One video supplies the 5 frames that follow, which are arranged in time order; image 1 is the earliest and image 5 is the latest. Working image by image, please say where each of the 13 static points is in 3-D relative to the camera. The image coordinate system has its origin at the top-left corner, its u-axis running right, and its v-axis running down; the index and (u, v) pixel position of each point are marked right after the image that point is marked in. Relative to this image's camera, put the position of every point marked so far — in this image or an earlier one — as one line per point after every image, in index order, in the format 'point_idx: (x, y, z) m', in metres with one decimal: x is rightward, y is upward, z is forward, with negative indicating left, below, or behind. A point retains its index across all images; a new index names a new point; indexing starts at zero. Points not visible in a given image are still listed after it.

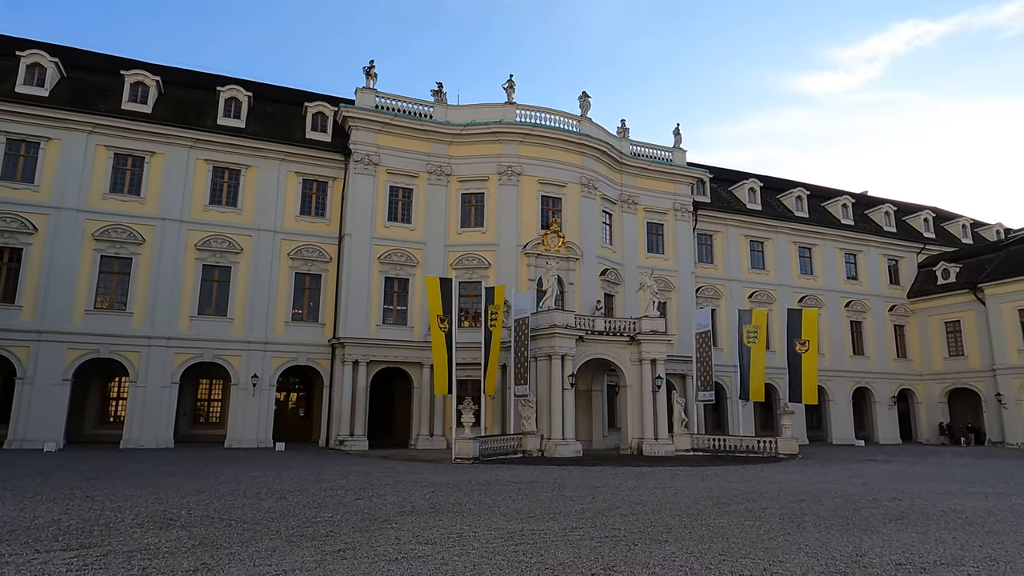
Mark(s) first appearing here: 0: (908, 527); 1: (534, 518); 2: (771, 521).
0: (+5.3, -3.2, +8.9) m
1: (+0.3, -3.2, +9.1) m
2: (+3.5, -3.2, +9.0) m
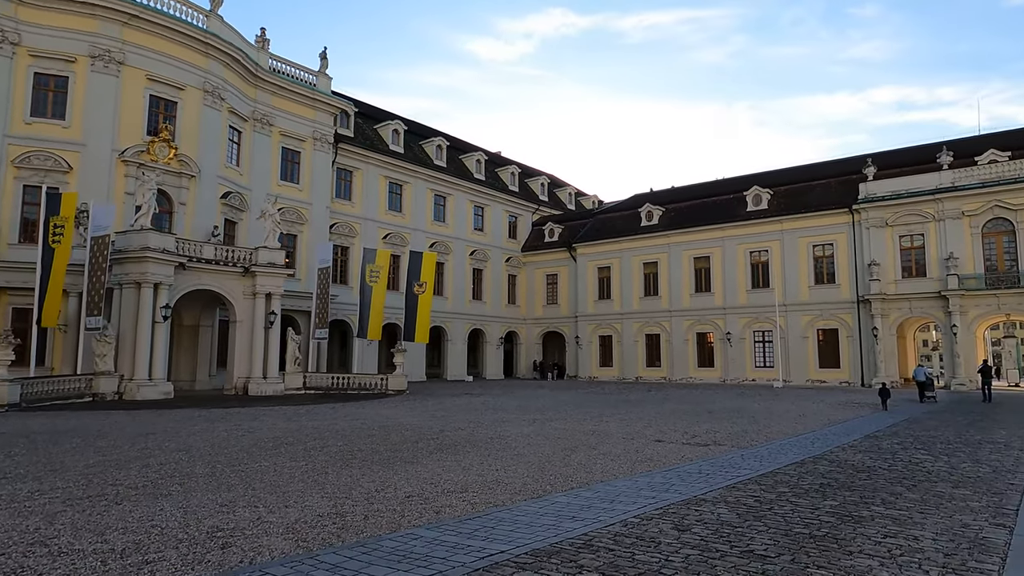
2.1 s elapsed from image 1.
0: (-0.9, -2.3, +9.3) m
1: (-5.3, -2.0, +7.0) m
2: (-2.5, -2.2, +8.5) m
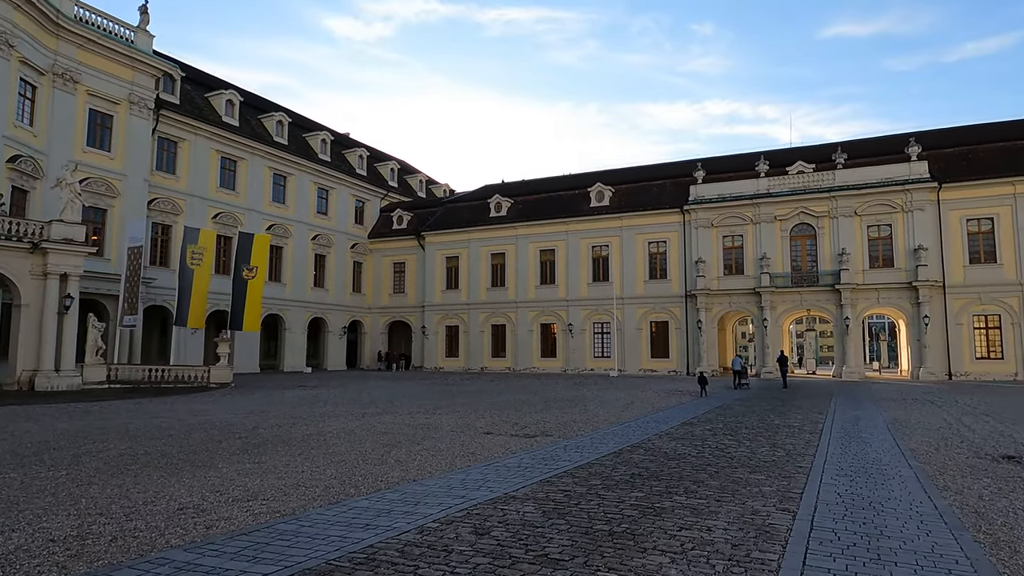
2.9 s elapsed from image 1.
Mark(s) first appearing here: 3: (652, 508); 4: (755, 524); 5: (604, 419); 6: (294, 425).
0: (-3.3, -2.1, +8.3) m
1: (-7.1, -1.8, +5.2) m
2: (-4.7, -2.0, +7.3) m
3: (+1.2, -1.8, +5.5) m
4: (+1.8, -1.8, +5.0) m
5: (+1.8, -2.6, +13.2) m
6: (-3.8, -2.4, +11.6) m
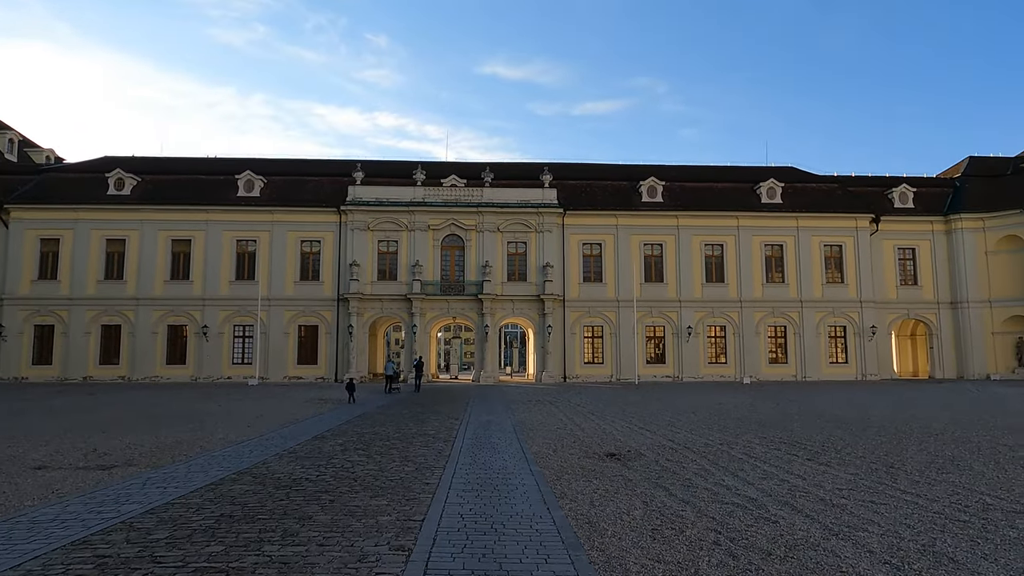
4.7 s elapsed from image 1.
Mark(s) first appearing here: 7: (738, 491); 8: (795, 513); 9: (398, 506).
0: (-7.0, -1.8, +4.4) m
1: (-8.8, -1.2, -0.2) m
2: (-7.7, -1.6, +2.7) m
3: (-1.7, -1.7, +4.0) m
4: (-0.9, -1.7, +3.9) m
5: (-4.9, -2.5, +11.1) m
6: (-9.1, -2.0, +7.0) m
7: (+2.2, -2.0, +6.6) m
8: (+2.4, -1.9, +5.6) m
9: (-1.0, -1.9, +5.8) m
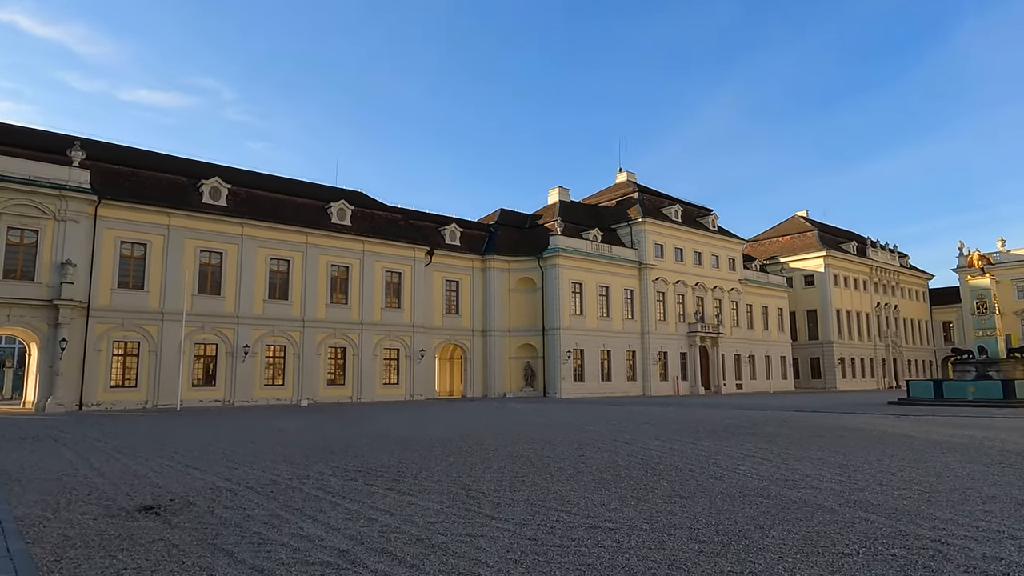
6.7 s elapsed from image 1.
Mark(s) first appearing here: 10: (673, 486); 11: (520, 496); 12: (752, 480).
0: (-7.5, -1.1, -2.0) m
1: (-6.2, -0.3, -6.7) m
2: (-7.1, -0.8, -3.7) m
3: (-3.1, -1.4, +0.9) m
4: (-2.4, -1.5, +1.3) m
5: (-10.0, -2.0, +4.7) m
6: (-10.8, -1.1, -1.1) m
7: (-1.5, -2.0, +5.3) m
8: (-0.8, -2.0, +4.7) m
9: (-3.6, -1.7, +2.8) m
10: (+1.8, -2.2, +7.4) m
11: (+0.1, -2.2, +7.1) m
12: (+2.7, -2.2, +7.5) m
